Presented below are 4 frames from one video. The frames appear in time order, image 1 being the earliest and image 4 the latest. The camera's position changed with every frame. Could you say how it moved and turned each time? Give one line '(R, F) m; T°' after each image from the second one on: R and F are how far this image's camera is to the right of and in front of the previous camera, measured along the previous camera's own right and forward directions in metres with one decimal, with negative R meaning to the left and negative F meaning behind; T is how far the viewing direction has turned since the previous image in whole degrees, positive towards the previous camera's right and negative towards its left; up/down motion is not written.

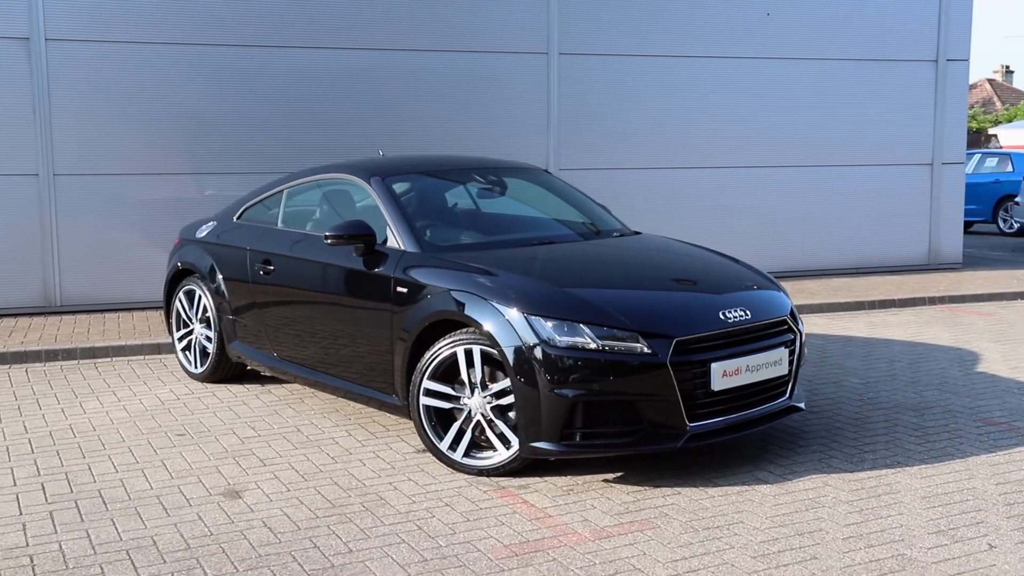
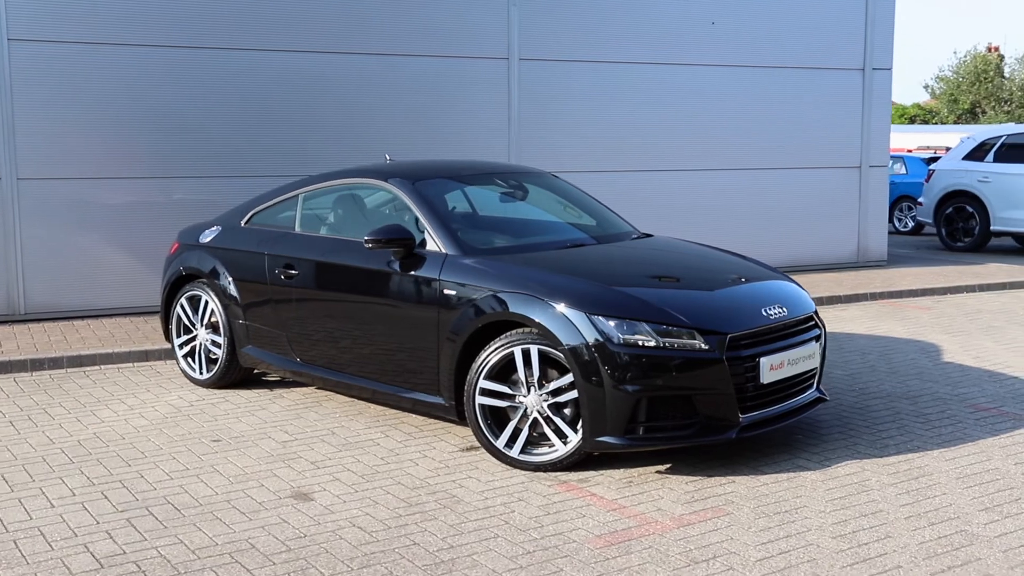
(-0.8, -0.1) m; +6°
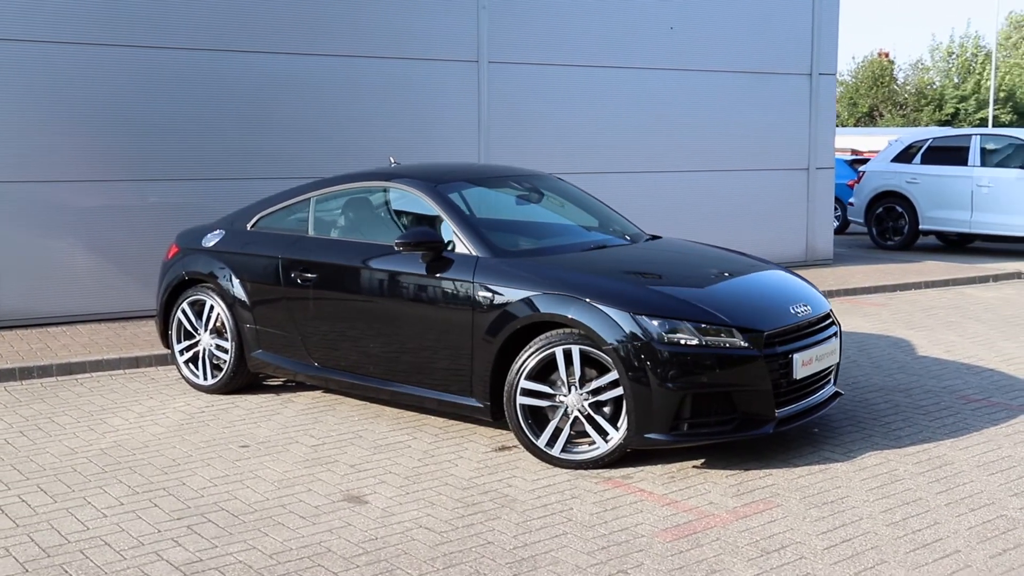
(-0.6, -0.1) m; +5°
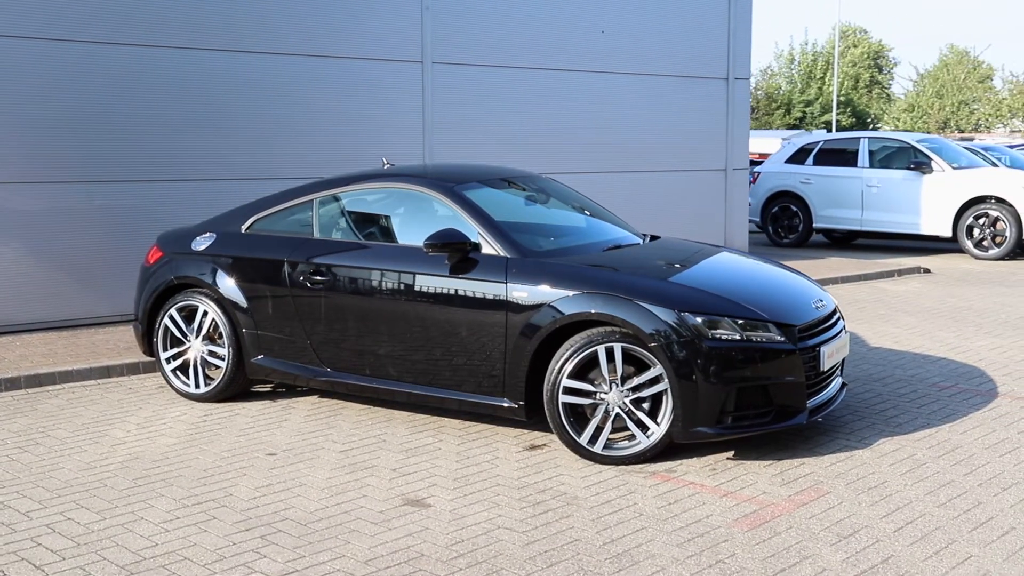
(-0.8, 0.0) m; +7°
